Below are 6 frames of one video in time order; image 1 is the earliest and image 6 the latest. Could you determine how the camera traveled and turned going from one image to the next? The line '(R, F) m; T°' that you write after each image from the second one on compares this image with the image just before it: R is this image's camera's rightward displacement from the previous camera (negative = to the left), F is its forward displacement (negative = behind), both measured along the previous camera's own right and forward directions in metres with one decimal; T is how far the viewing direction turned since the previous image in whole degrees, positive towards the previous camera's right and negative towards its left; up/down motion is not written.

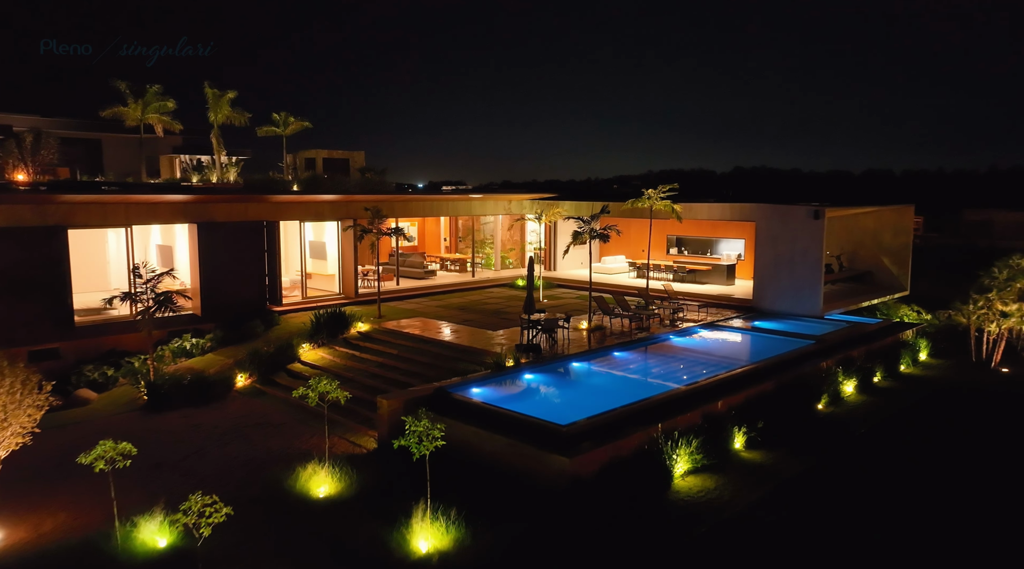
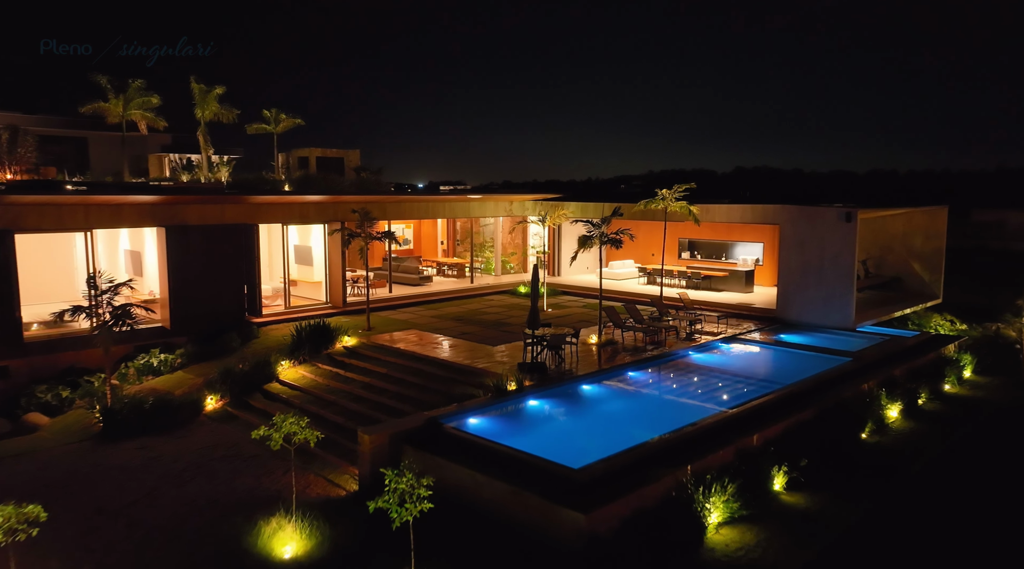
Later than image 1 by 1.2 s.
(0.0, +1.6) m; 0°
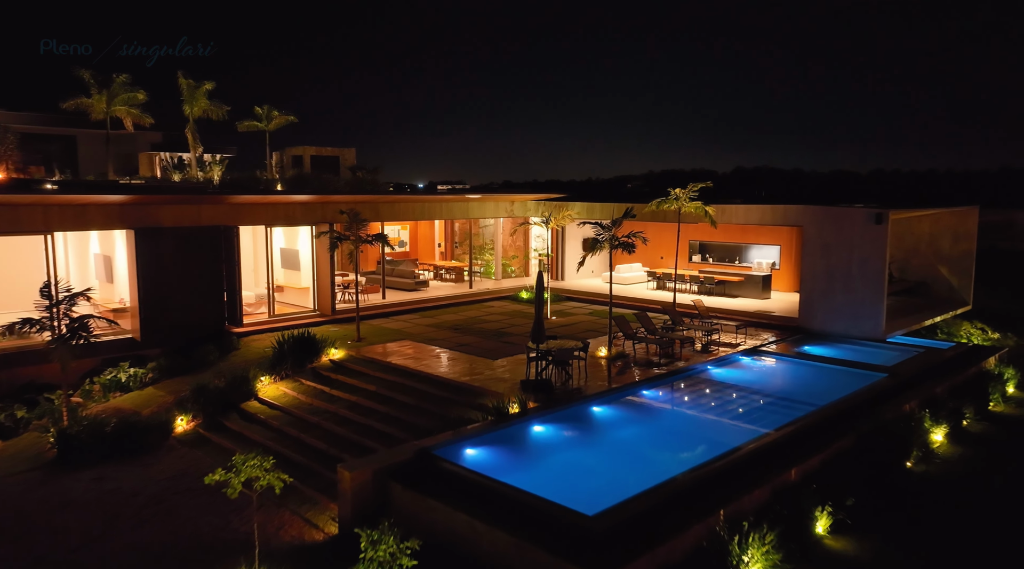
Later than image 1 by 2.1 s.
(0.0, +1.3) m; 0°
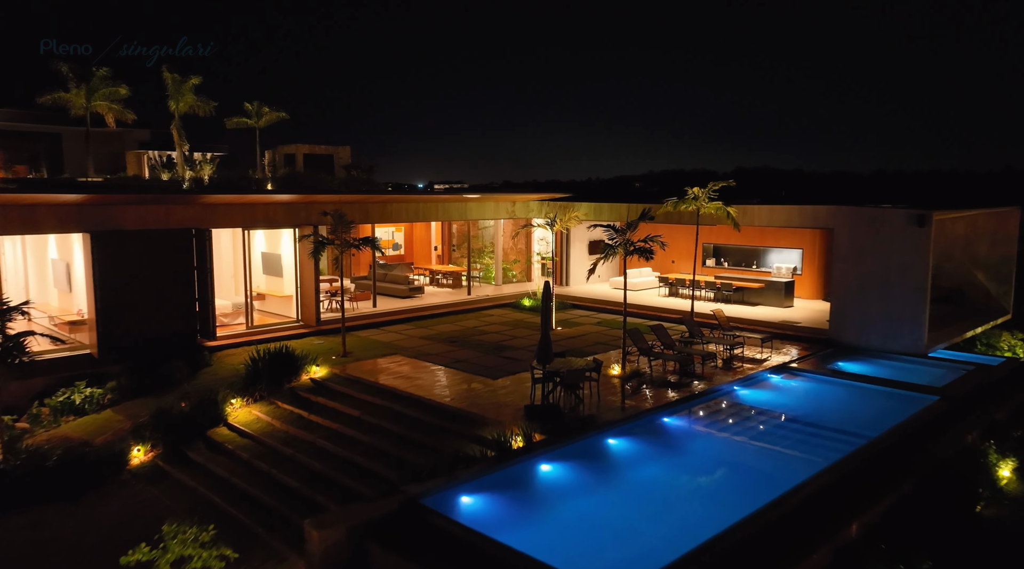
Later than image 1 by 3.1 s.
(0.0, +1.5) m; 0°
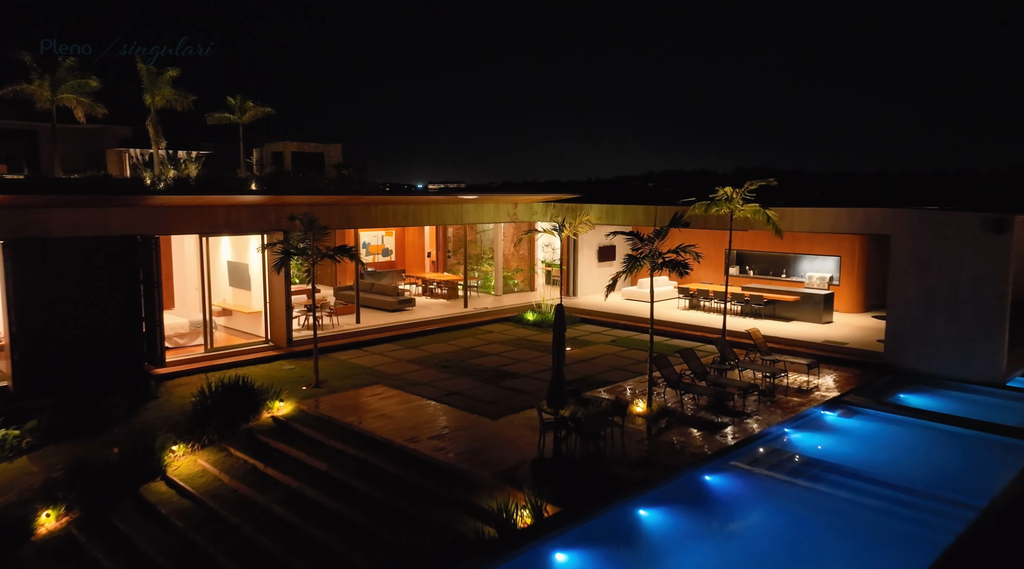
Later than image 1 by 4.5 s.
(0.0, +2.2) m; 0°
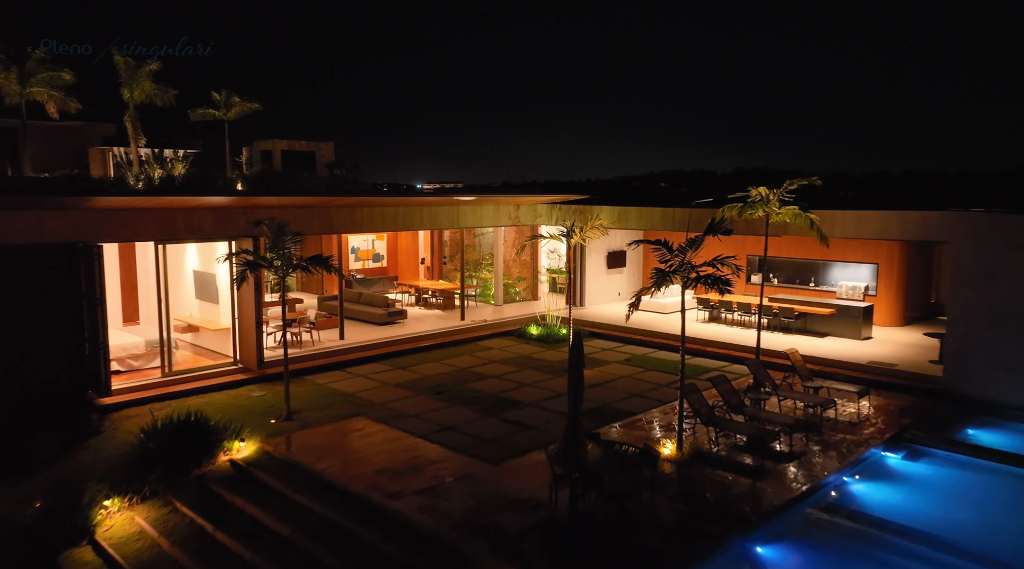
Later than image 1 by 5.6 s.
(0.0, +1.7) m; 0°
